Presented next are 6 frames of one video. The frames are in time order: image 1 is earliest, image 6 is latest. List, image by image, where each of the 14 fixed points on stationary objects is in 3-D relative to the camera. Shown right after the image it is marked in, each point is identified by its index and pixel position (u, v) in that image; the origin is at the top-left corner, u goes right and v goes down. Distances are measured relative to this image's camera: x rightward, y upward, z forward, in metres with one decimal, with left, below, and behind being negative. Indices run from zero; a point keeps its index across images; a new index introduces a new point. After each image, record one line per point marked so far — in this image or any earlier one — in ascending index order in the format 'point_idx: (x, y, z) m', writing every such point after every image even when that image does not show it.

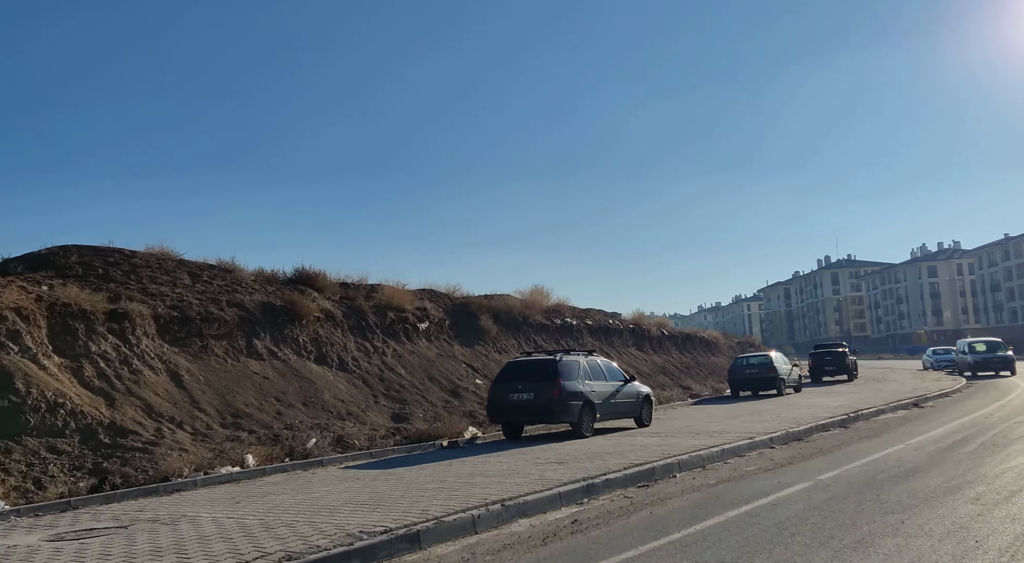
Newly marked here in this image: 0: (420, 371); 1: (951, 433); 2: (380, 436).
0: (-2.3, -2.2, +19.5) m
1: (+8.2, -2.9, +14.7) m
2: (-2.5, -2.9, +14.7) m
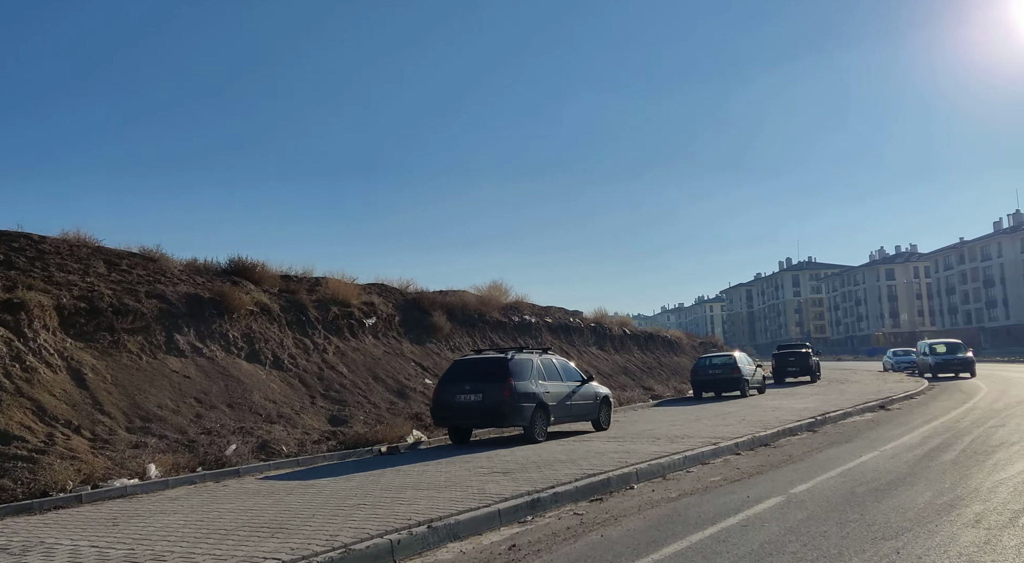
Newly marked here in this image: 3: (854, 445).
0: (-3.4, -2.1, +18.1) m
1: (+7.3, -2.8, +13.8) m
2: (-3.4, -2.7, +13.3) m
3: (+5.9, -2.8, +13.5) m
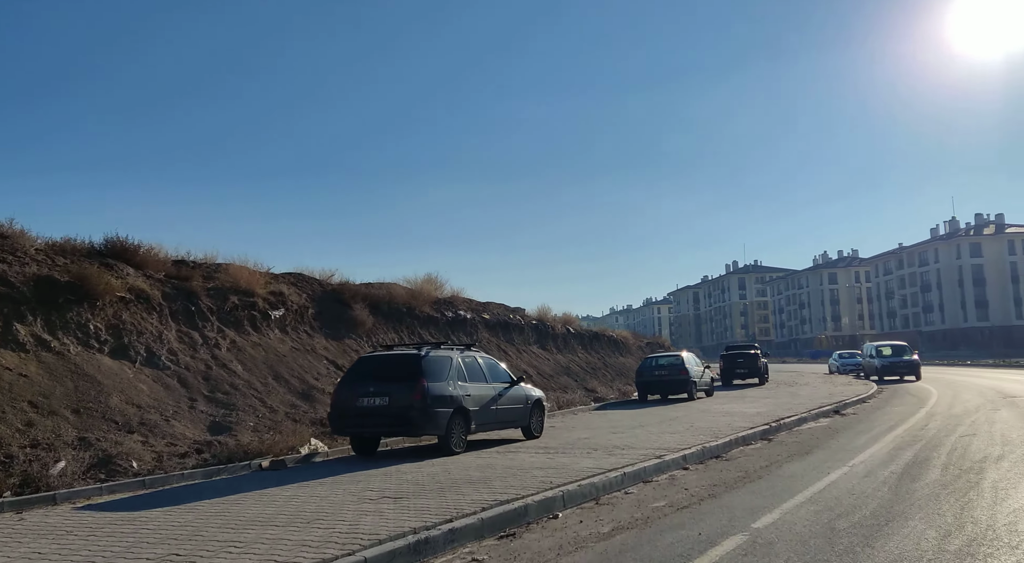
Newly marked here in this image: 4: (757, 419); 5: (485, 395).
0: (-5.0, -1.8, +15.8) m
1: (+5.9, -2.6, +12.1) m
2: (-4.7, -2.4, +11.0) m
3: (+4.6, -2.7, +11.7) m
4: (+5.9, -3.3, +18.8) m
5: (-0.5, -1.9, +13.4) m
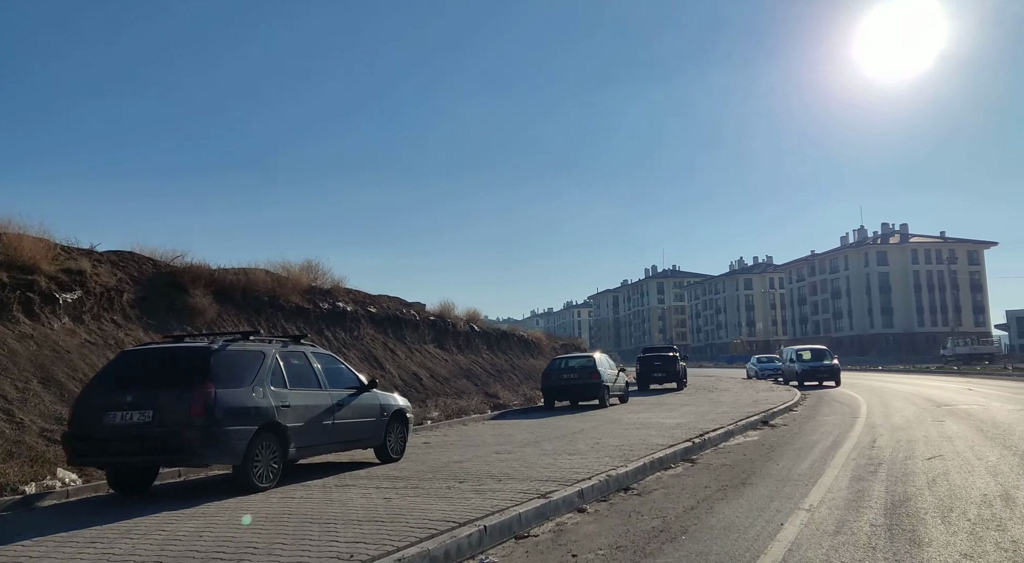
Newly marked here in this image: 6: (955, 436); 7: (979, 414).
0: (-7.2, -1.3, +11.7) m
1: (+4.0, -2.3, +9.1) m
2: (-6.4, -2.0, +6.9) m
3: (+2.7, -2.3, +8.6) m
4: (+3.3, -3.0, +15.7) m
5: (-2.4, -1.5, +9.8) m
6: (+8.1, -2.8, +14.4) m
7: (+11.7, -3.3, +19.6) m
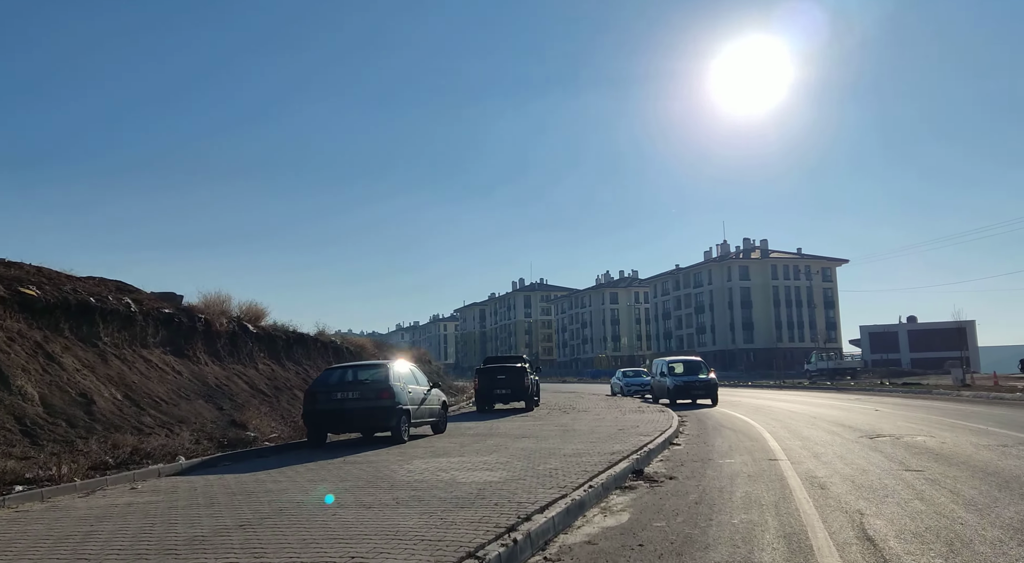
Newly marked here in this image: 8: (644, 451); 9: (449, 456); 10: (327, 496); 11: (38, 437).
0: (-10.1, -0.3, +2.0) m
1: (+1.4, -1.5, +1.3) m
2: (-8.6, -0.9, -2.6) m
3: (+0.2, -1.5, +0.6) m
4: (-0.4, -2.3, +7.7) m
5: (-5.1, -0.6, +0.9) m
6: (+4.6, -2.2, +7.1) m
7: (+7.2, -2.8, +12.8) m
8: (+2.3, -3.0, +13.9) m
9: (-1.0, -2.9, +13.0) m
10: (-2.1, -2.4, +8.8) m
11: (-7.4, -2.4, +12.2) m
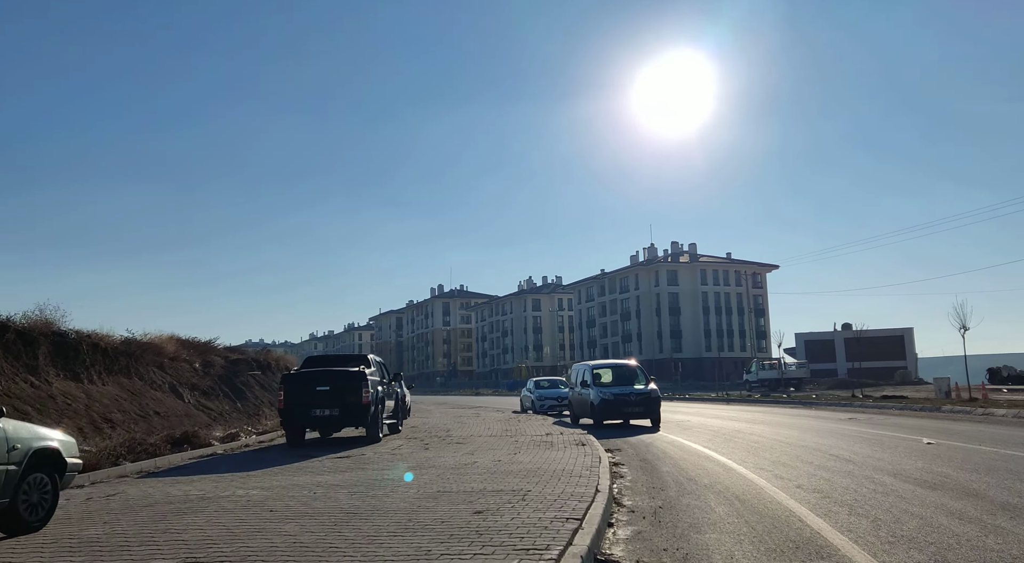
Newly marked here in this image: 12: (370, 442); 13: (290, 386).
0: (-11.4, +1.3, -10.0) m
1: (+0.1, 0.0, -9.6) m
2: (-9.4, +0.8, -14.4) m
3: (-1.0, 0.0, -10.5) m
4: (-2.3, -0.9, -3.4) m
5: (-6.3, +1.0, -10.6) m
6: (+2.7, -0.8, -3.5) m
7: (+4.8, -1.6, +2.4) m
8: (-0.2, -1.7, +3.0) m
9: (-3.4, -1.5, +1.8) m
10: (-4.1, -1.0, -2.4) m
11: (-9.6, -1.0, +0.4) m
12: (-3.2, -3.6, +17.7) m
13: (-5.0, -2.5, +18.1) m
